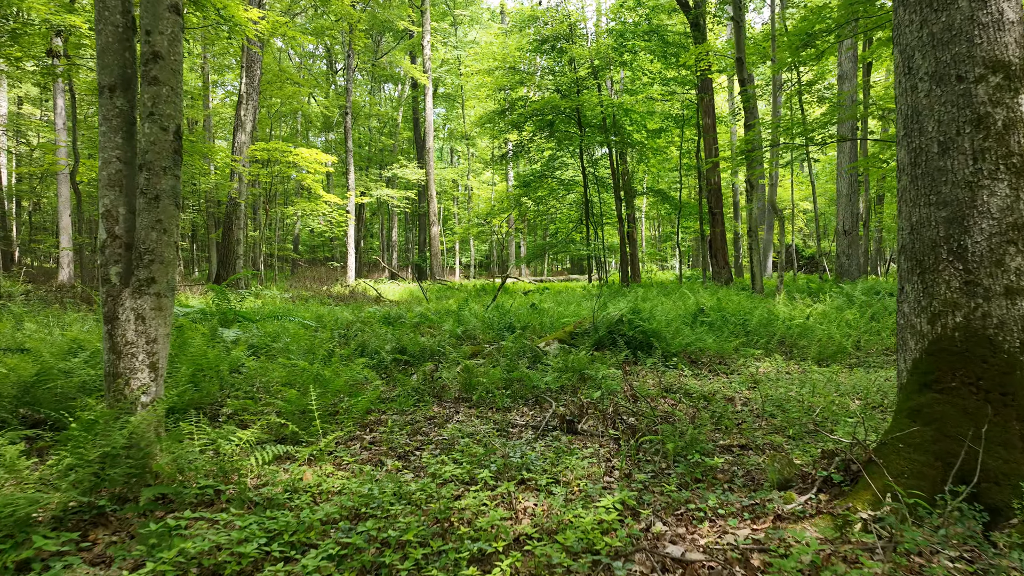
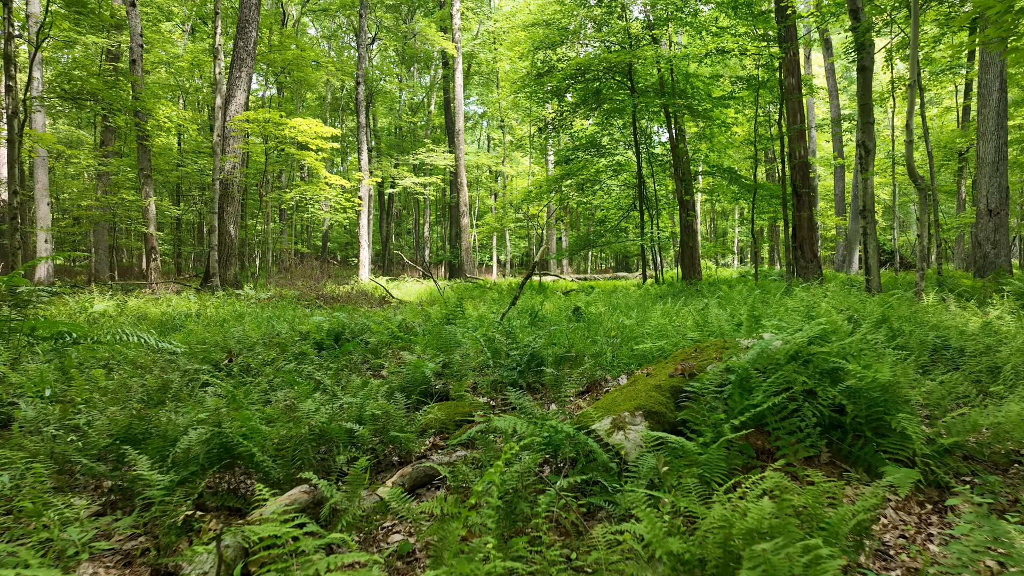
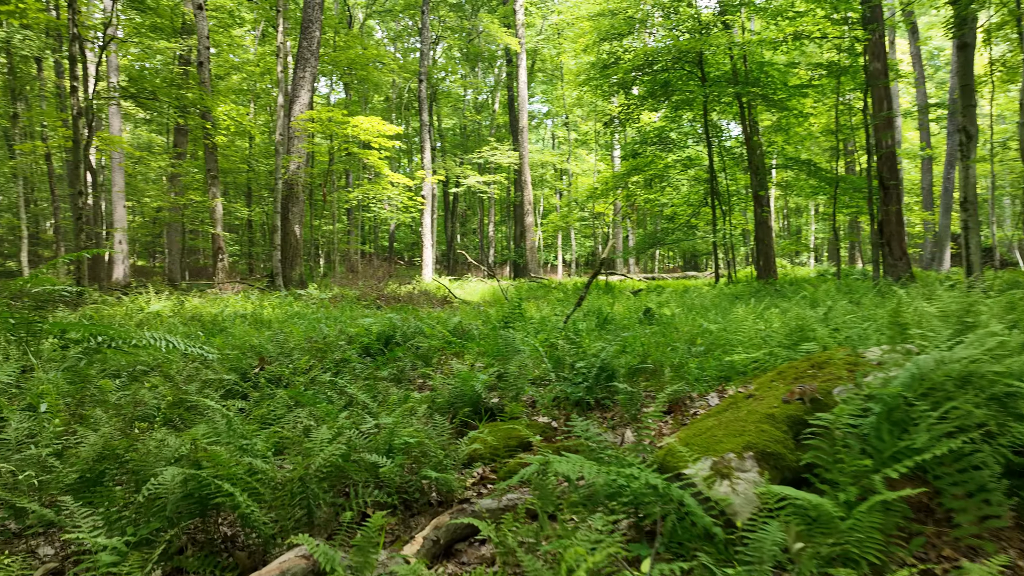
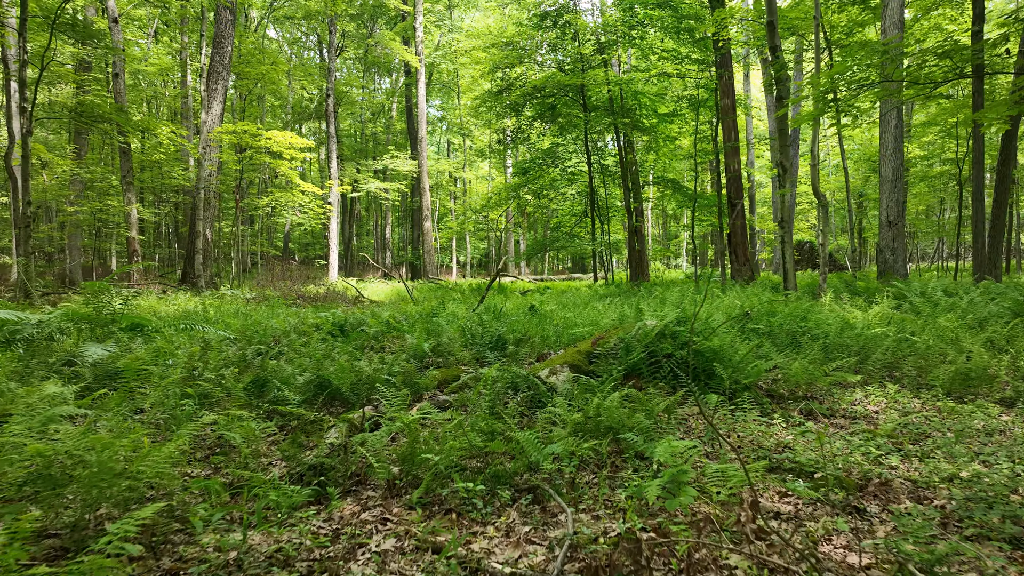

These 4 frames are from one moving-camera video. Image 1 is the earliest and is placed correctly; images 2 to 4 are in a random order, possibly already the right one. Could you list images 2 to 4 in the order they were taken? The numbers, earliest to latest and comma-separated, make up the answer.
4, 2, 3
